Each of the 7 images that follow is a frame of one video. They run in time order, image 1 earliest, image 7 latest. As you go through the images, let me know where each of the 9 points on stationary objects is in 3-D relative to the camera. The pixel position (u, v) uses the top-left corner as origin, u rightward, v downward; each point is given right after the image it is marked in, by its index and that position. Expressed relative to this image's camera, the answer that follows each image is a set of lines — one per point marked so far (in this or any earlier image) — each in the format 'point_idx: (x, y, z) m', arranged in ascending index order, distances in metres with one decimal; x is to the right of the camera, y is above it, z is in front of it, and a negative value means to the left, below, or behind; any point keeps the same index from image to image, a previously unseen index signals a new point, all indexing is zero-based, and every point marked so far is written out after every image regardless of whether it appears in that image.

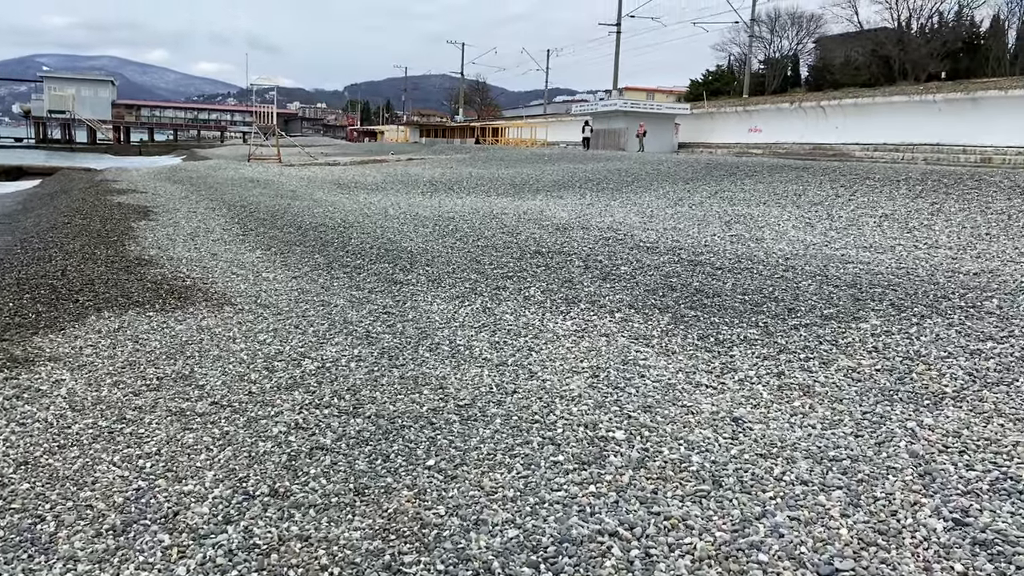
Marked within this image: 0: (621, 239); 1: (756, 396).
0: (+1.1, +0.5, +8.4) m
1: (+1.2, -0.5, +4.2) m
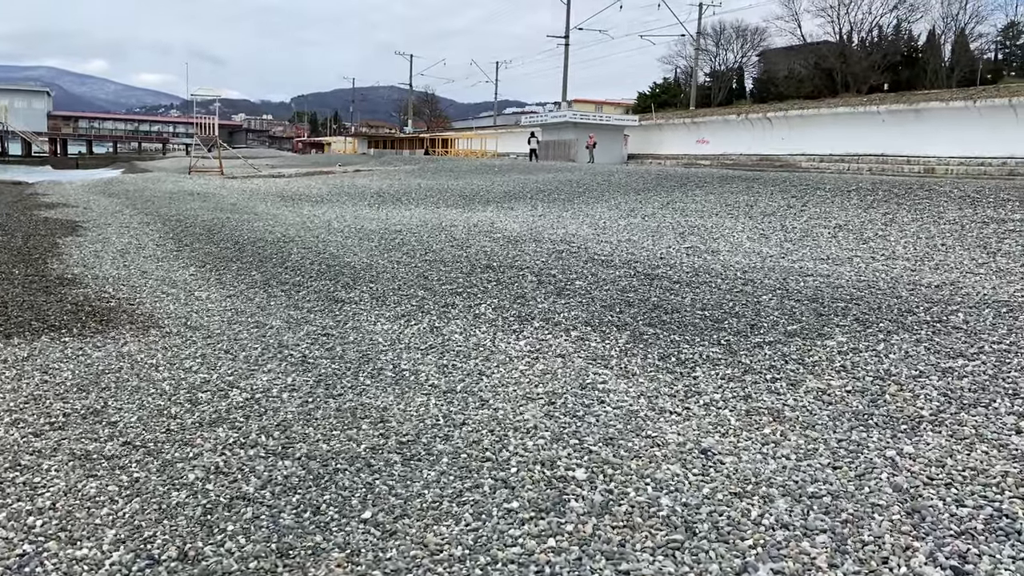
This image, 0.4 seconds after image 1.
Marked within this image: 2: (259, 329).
0: (+0.6, +0.3, +8.1) m
1: (+1.0, -0.6, +3.9) m
2: (-1.8, -0.3, +6.1) m
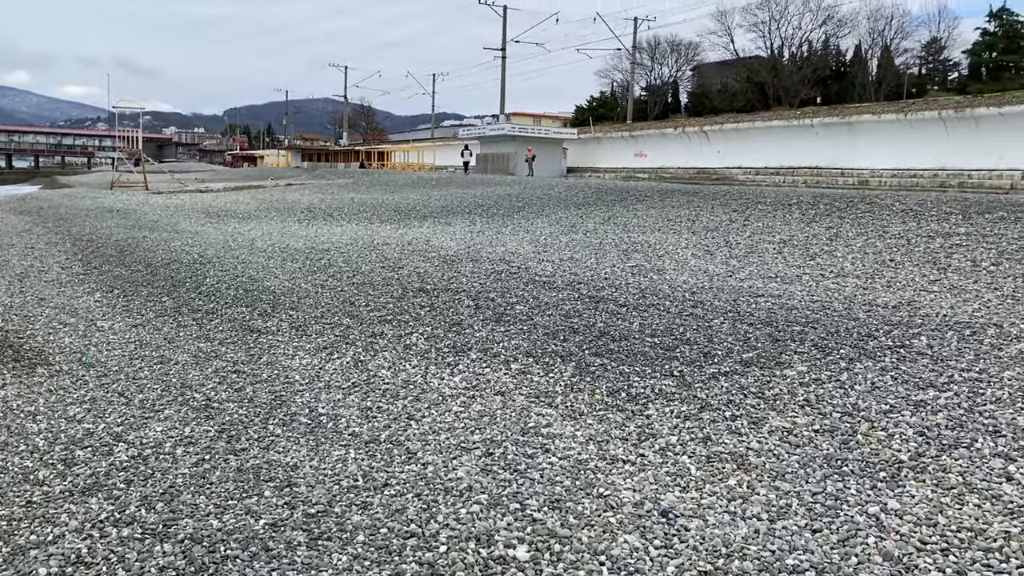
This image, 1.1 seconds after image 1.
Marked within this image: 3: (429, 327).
0: (0.0, +0.1, +7.7) m
1: (+0.7, -0.8, +3.4) m
2: (-2.3, -0.5, +5.5) m
3: (-0.6, -0.3, +6.0) m
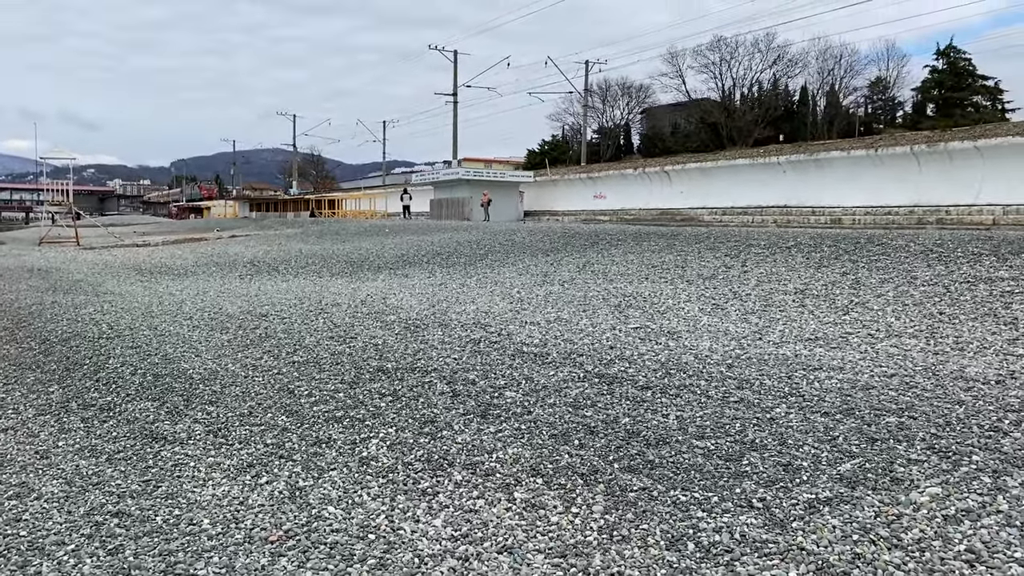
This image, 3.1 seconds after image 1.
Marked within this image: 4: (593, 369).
0: (-0.1, -0.4, +6.2) m
1: (+0.8, -1.1, +2.0) m
2: (-2.3, -1.0, +3.9) m
3: (-0.6, -0.7, +4.4) m
4: (+0.5, -0.5, +5.2) m
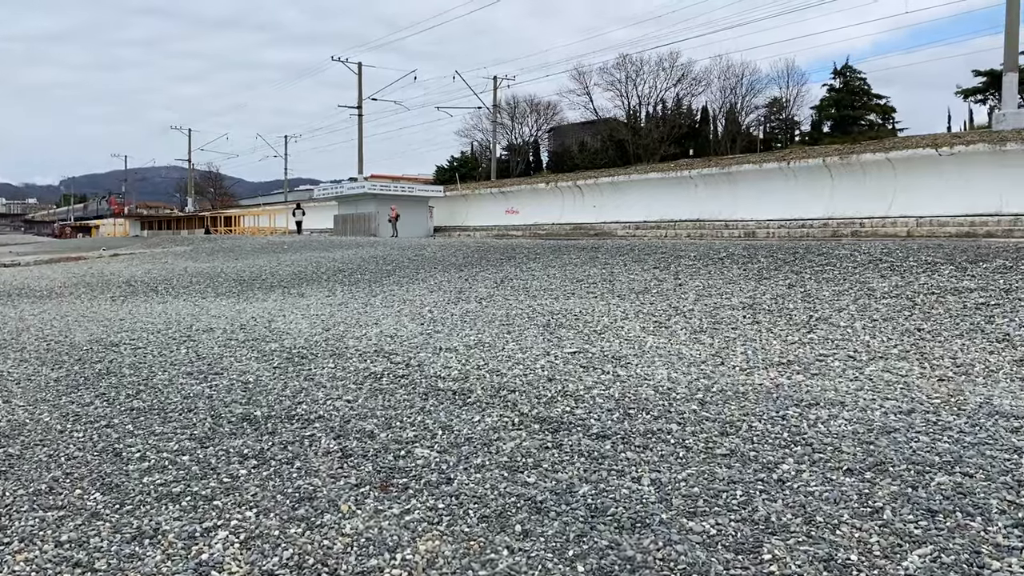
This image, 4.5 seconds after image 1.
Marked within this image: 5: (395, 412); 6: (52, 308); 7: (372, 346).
0: (-0.7, -0.5, +4.9) m
1: (+0.7, -1.1, +0.8) m
2: (-2.5, -1.1, +2.3) m
3: (-1.0, -0.8, +3.1) m
4: (+0.1, -0.6, +4.0) m
5: (-0.6, -0.6, +4.1) m
6: (-7.0, -0.3, +12.7) m
7: (-1.0, -0.4, +5.9) m
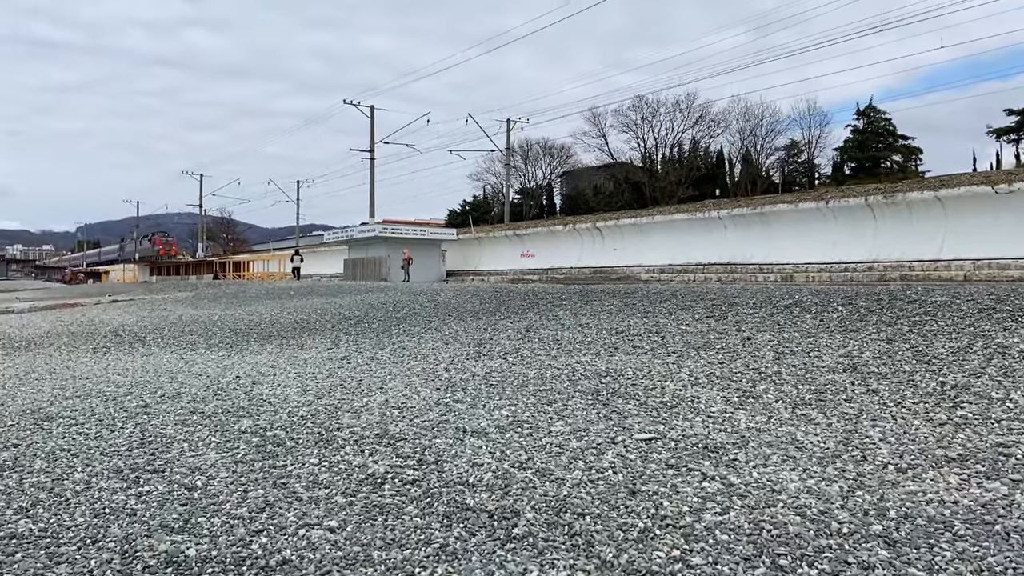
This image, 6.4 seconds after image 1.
0: (-0.4, -0.8, +3.4) m
1: (+0.9, -1.1, -0.7) m
2: (-2.3, -1.2, +0.9) m
3: (-0.7, -1.0, +1.6) m
4: (+0.3, -0.8, +2.5) m
5: (-0.3, -0.8, +2.7) m
6: (-6.6, -1.0, +11.3) m
7: (-0.7, -0.7, +4.4) m
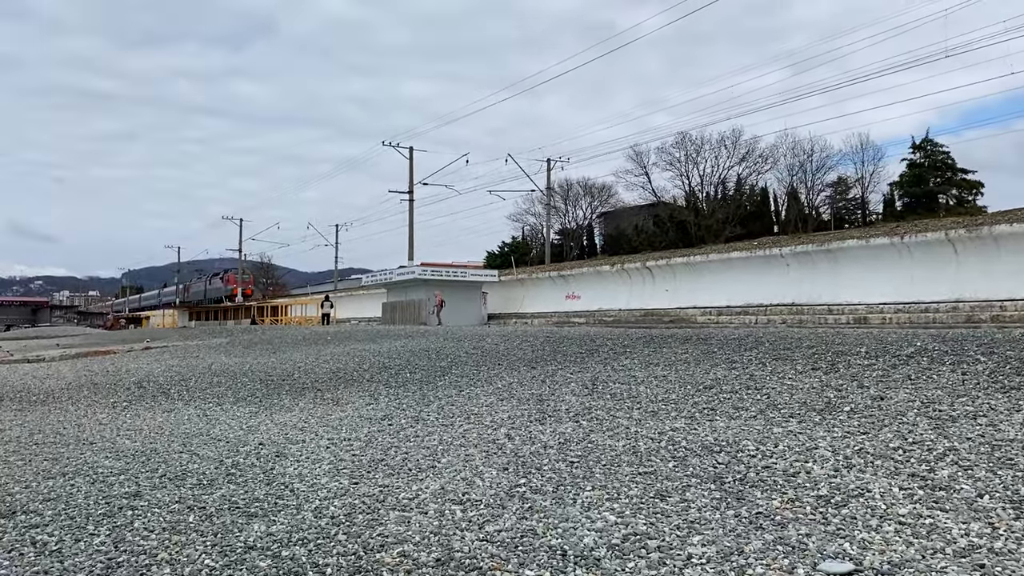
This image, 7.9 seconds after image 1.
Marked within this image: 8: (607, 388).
0: (0.0, -0.9, +2.1) m
1: (+1.1, -1.0, -2.1) m
2: (-2.1, -1.3, -0.4) m
3: (-0.4, -1.1, +0.3) m
4: (+0.6, -0.9, +1.2) m
5: (0.0, -1.0, +1.3) m
6: (-5.9, -1.6, +10.3) m
7: (-0.3, -1.0, +3.2) m
8: (+0.9, -1.0, +8.3) m
